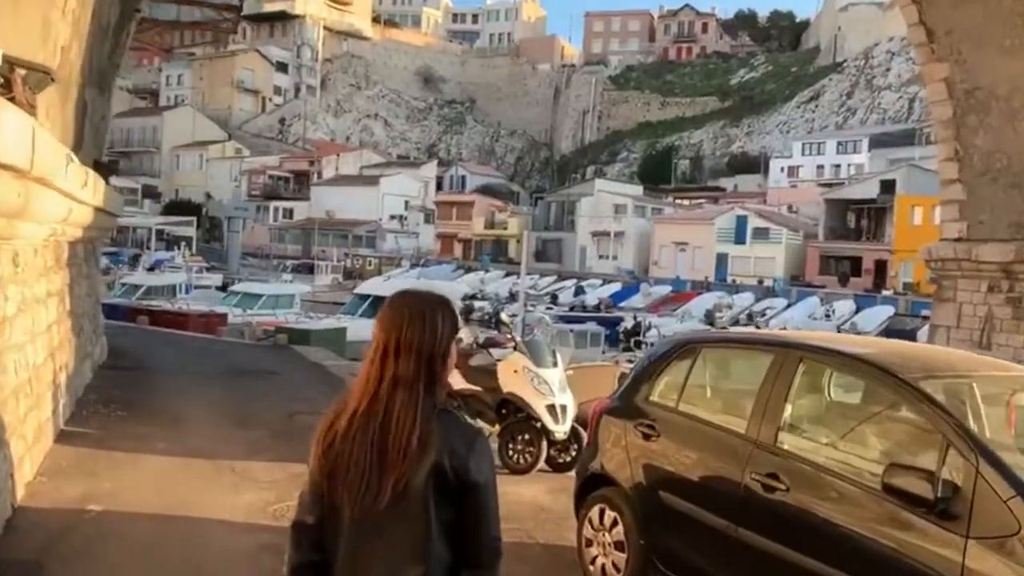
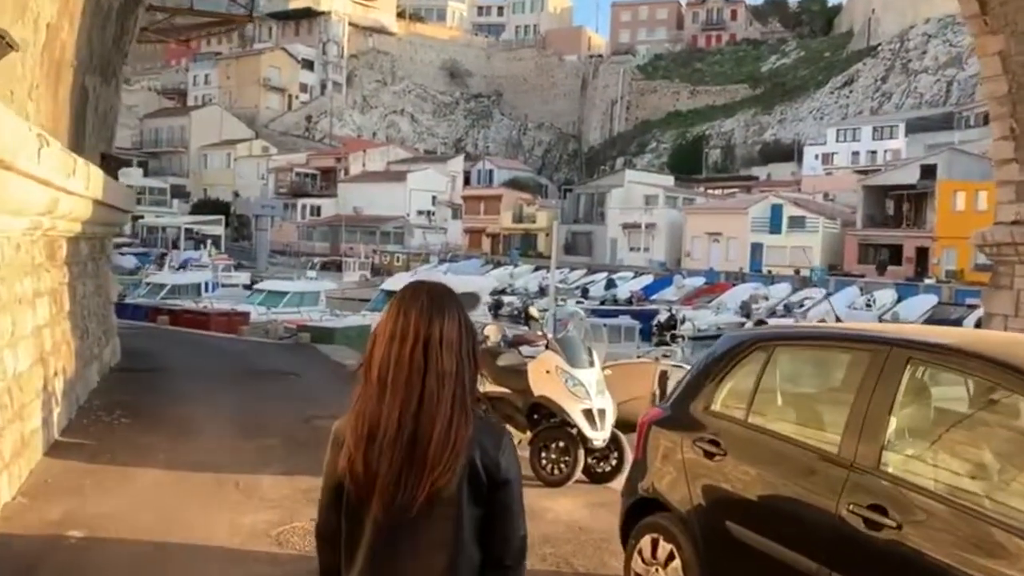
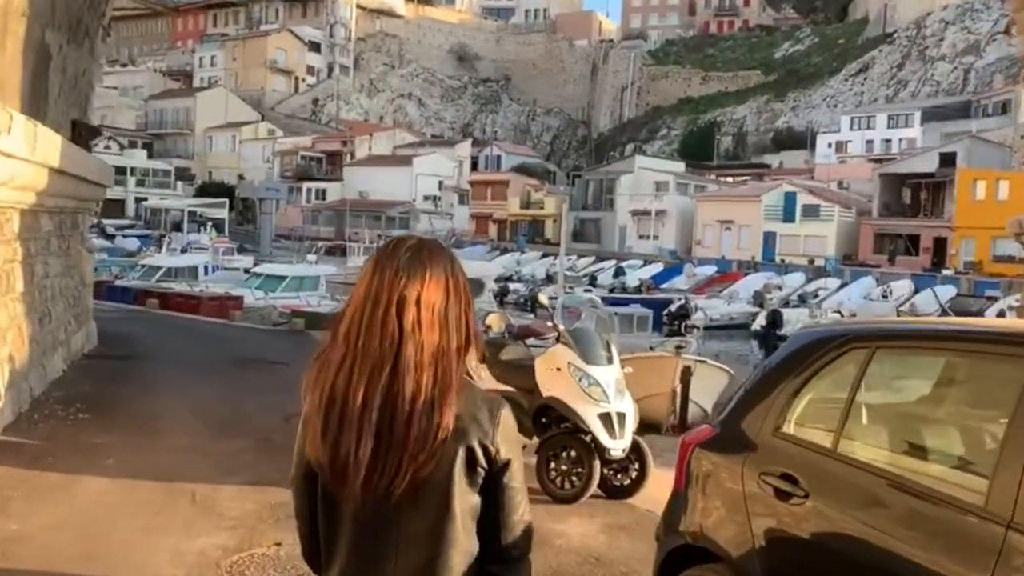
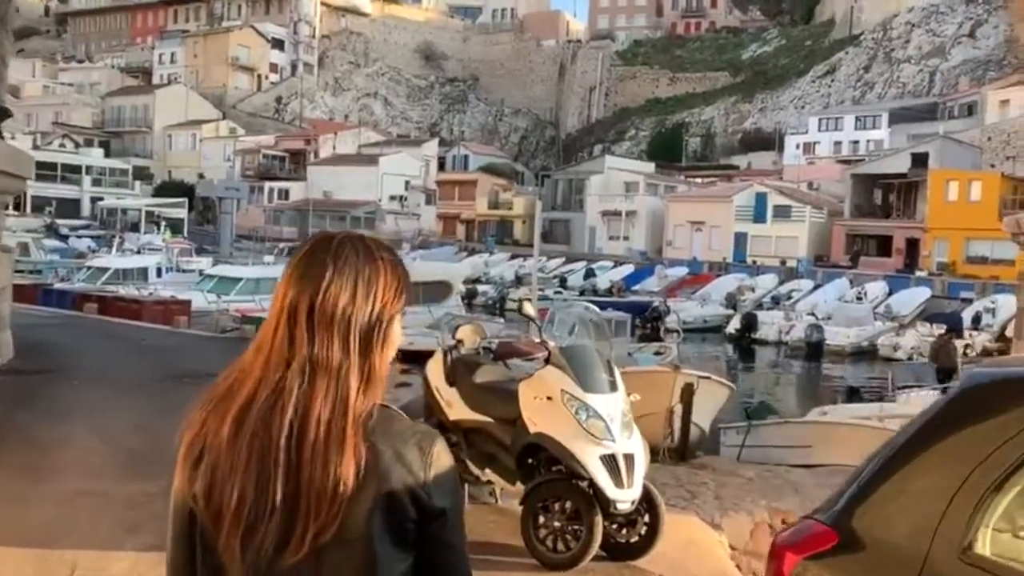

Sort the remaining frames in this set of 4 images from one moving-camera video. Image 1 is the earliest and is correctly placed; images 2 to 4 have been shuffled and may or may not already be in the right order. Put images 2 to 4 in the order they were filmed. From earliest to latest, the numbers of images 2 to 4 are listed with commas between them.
2, 3, 4
